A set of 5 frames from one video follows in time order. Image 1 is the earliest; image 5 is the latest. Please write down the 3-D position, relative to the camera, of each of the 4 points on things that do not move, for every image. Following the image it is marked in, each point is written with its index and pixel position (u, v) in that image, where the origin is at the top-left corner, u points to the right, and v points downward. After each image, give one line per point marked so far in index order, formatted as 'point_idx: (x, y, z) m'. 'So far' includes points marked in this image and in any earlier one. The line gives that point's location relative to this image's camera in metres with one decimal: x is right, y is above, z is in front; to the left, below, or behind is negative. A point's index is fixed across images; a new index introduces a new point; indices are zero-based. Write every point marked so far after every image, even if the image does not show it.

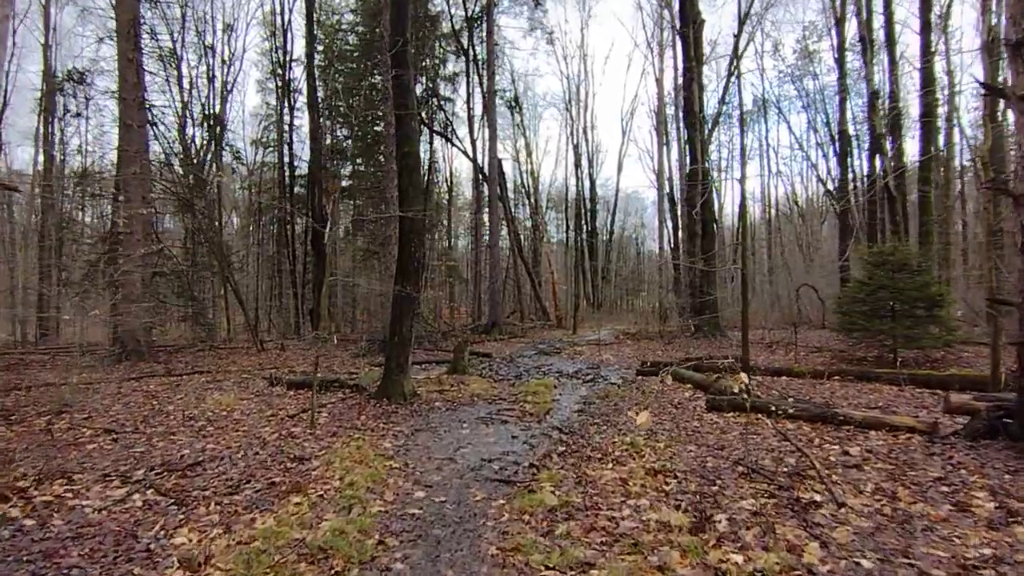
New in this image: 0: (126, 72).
0: (-8.2, +4.6, +12.7) m
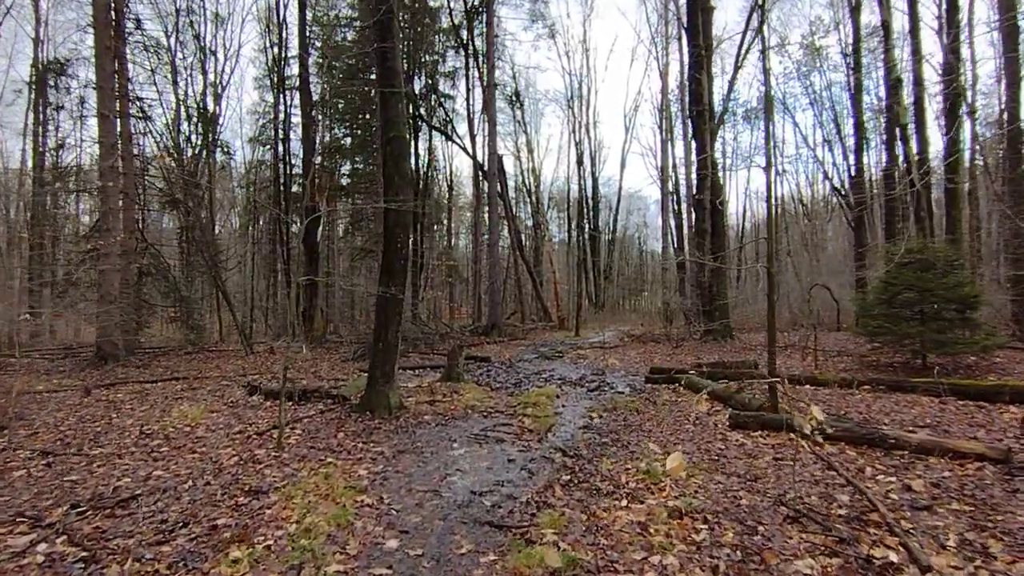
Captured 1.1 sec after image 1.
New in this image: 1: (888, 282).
0: (-8.2, +4.6, +12.0) m
1: (+5.5, +0.1, +8.9) m
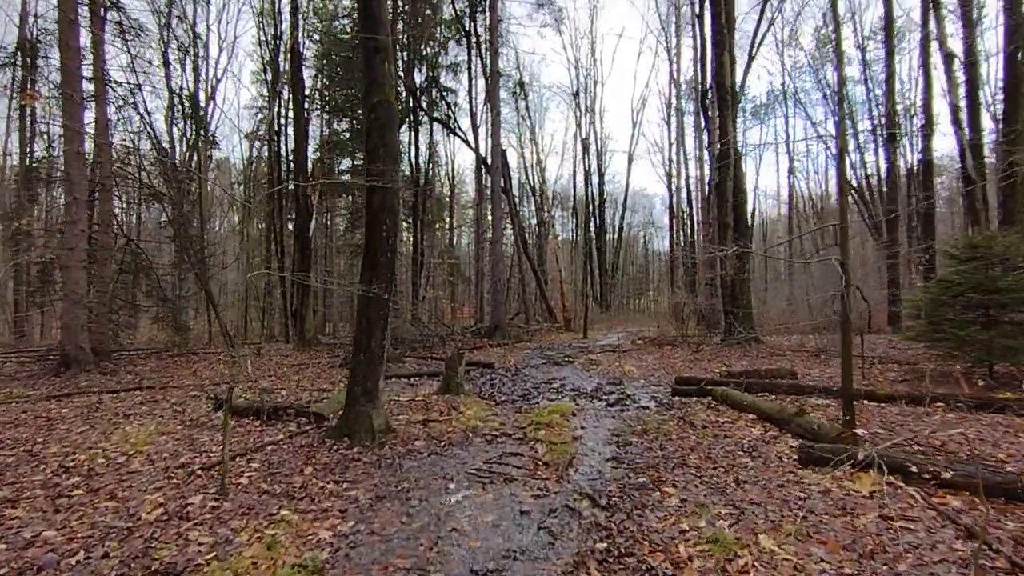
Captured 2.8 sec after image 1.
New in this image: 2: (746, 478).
0: (-8.1, +4.6, +10.9) m
1: (+5.6, +0.1, +7.7) m
2: (+1.5, -1.2, +4.0) m
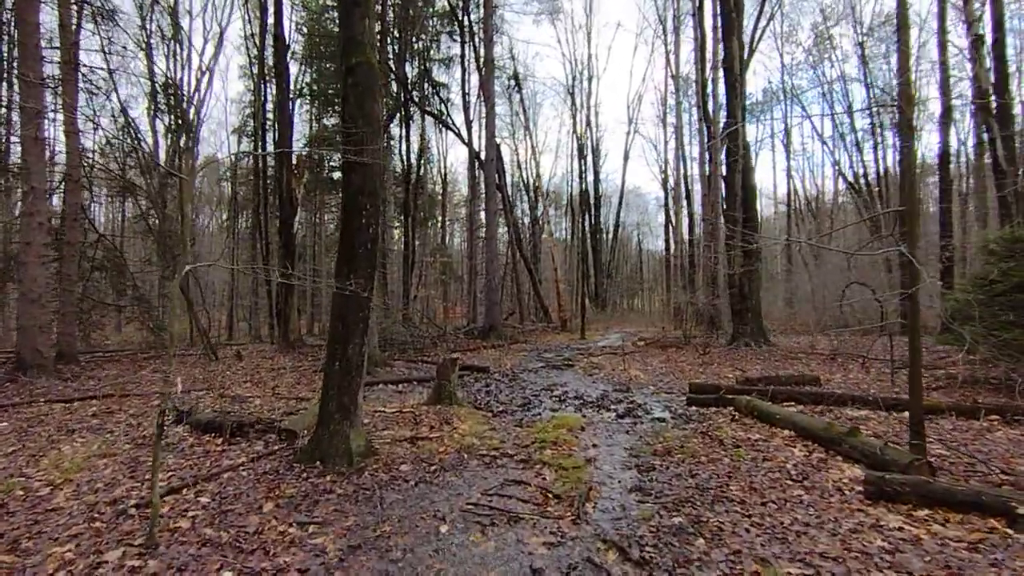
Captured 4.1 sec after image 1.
0: (-8.1, +4.6, +10.0) m
1: (+5.6, +0.1, +7.0) m
2: (+1.6, -1.2, +3.2) m
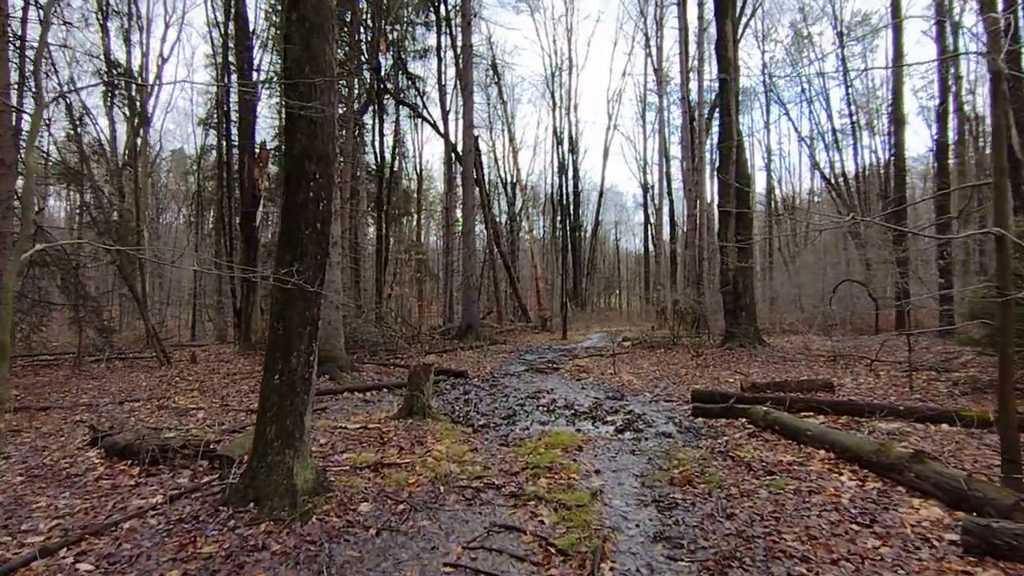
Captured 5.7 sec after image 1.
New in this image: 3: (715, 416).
0: (-8.4, +4.7, +8.8) m
1: (+5.4, +0.1, +6.4) m
2: (+1.6, -1.2, +2.4) m
3: (+2.0, -1.3, +5.9) m
